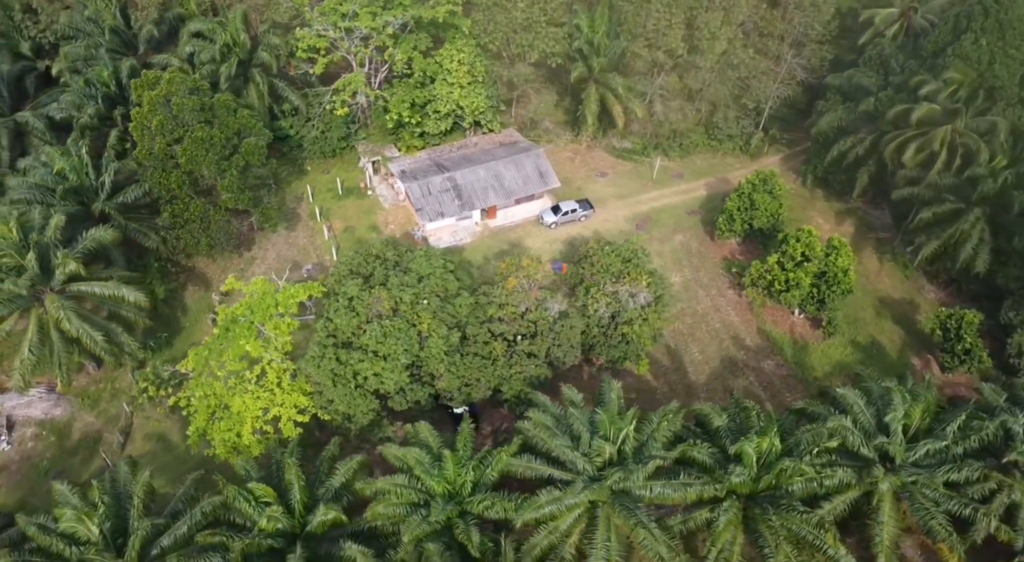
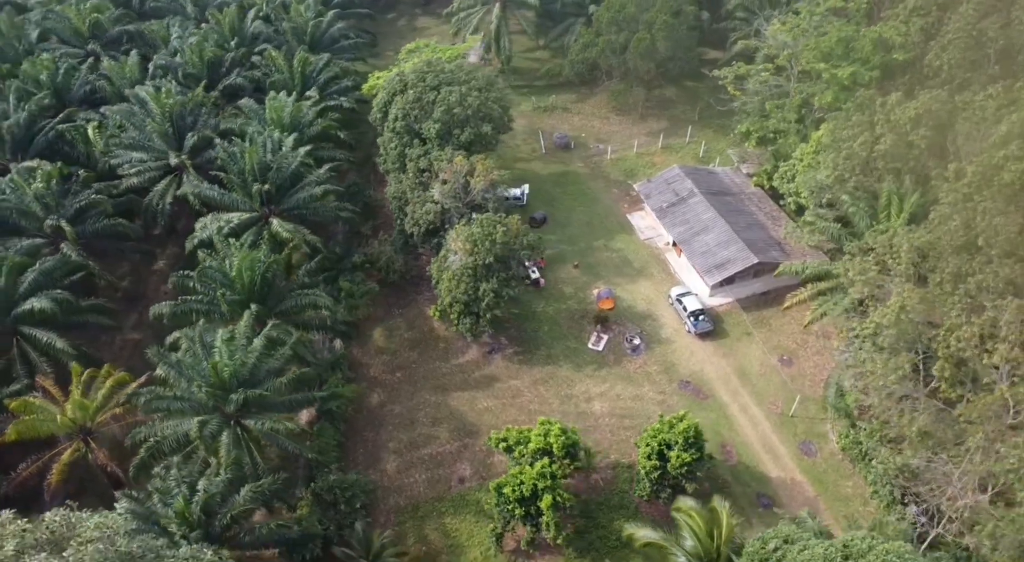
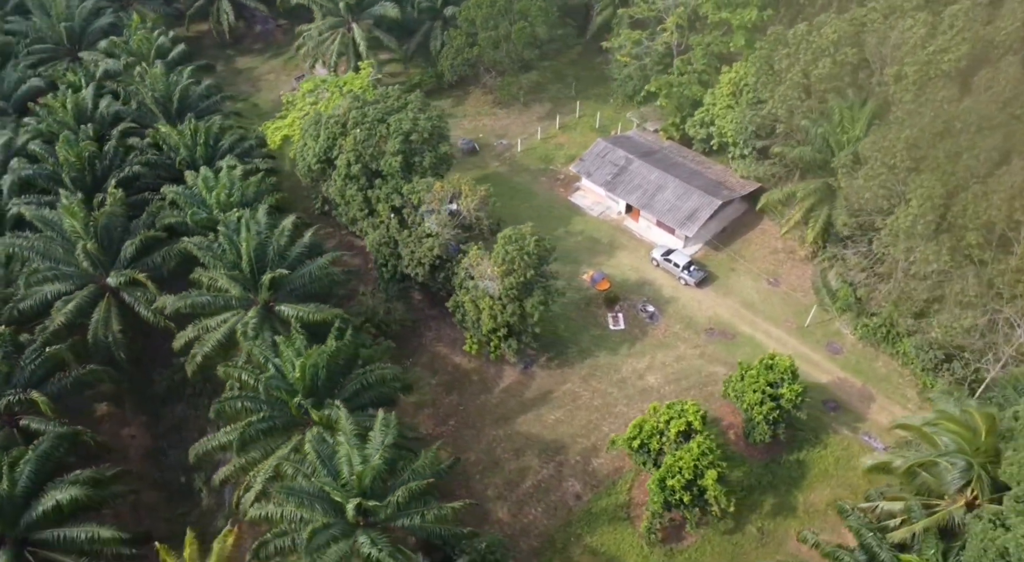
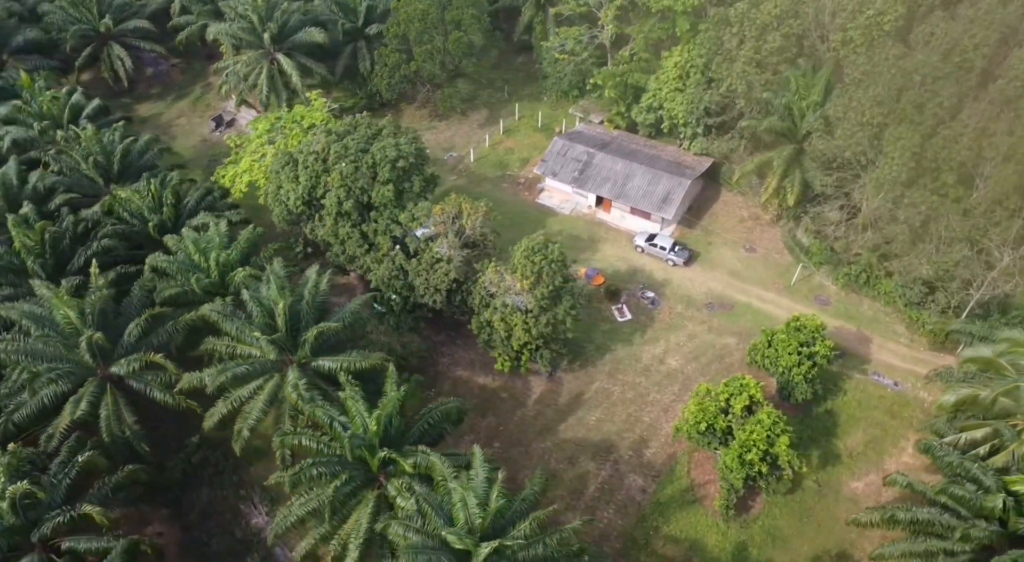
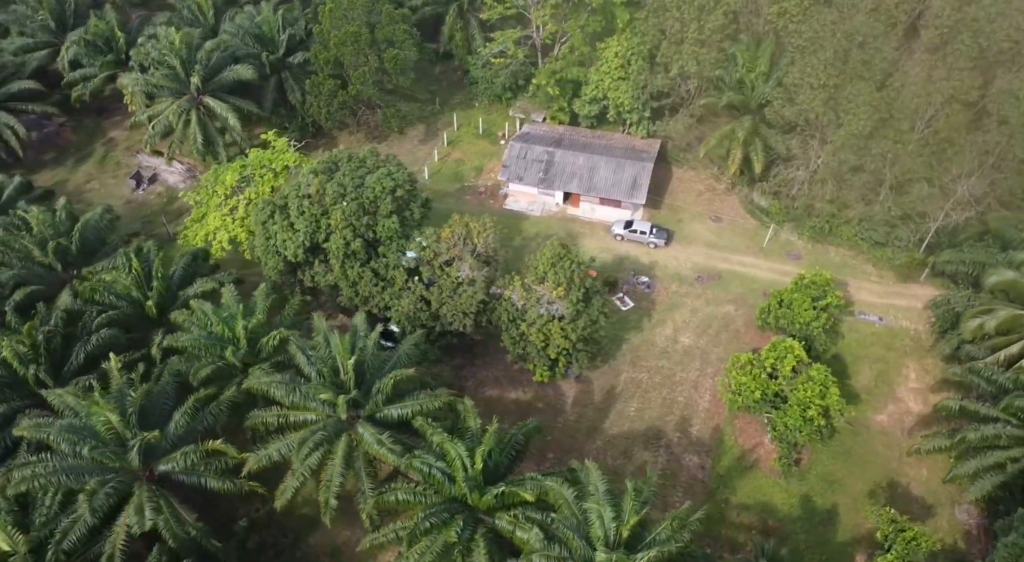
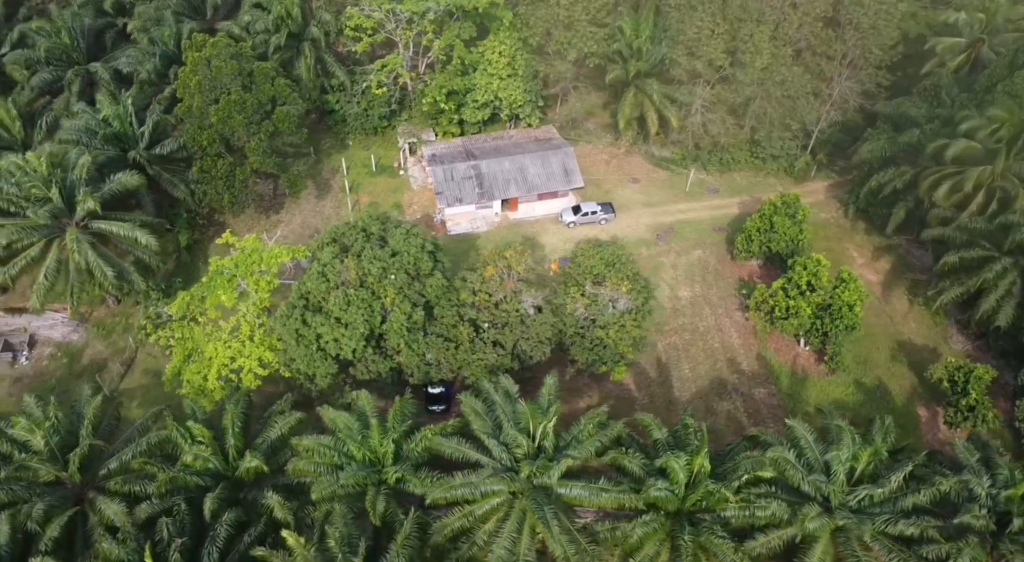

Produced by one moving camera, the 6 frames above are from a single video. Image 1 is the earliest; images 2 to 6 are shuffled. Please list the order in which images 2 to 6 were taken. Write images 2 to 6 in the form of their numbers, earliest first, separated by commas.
6, 5, 4, 3, 2
